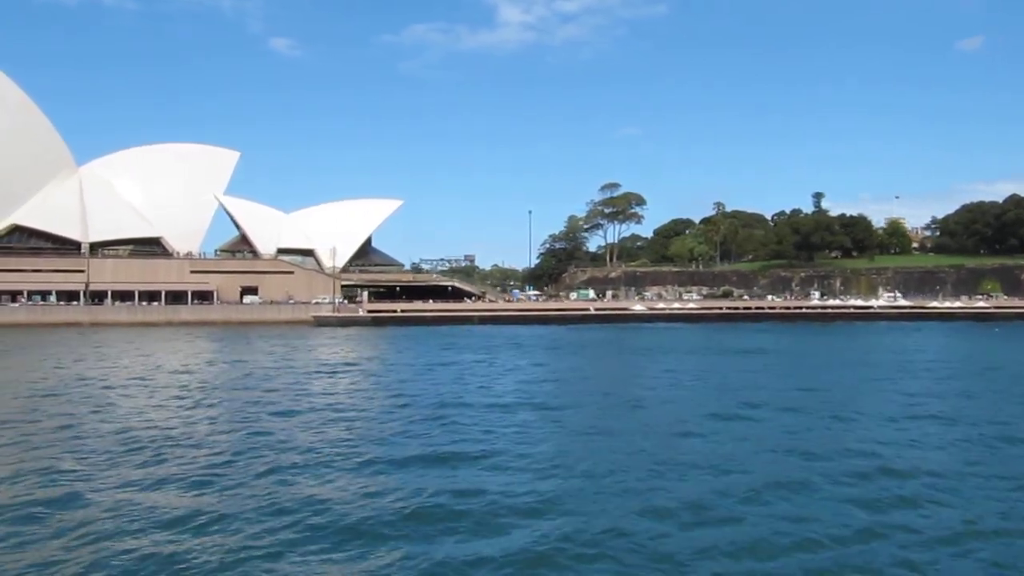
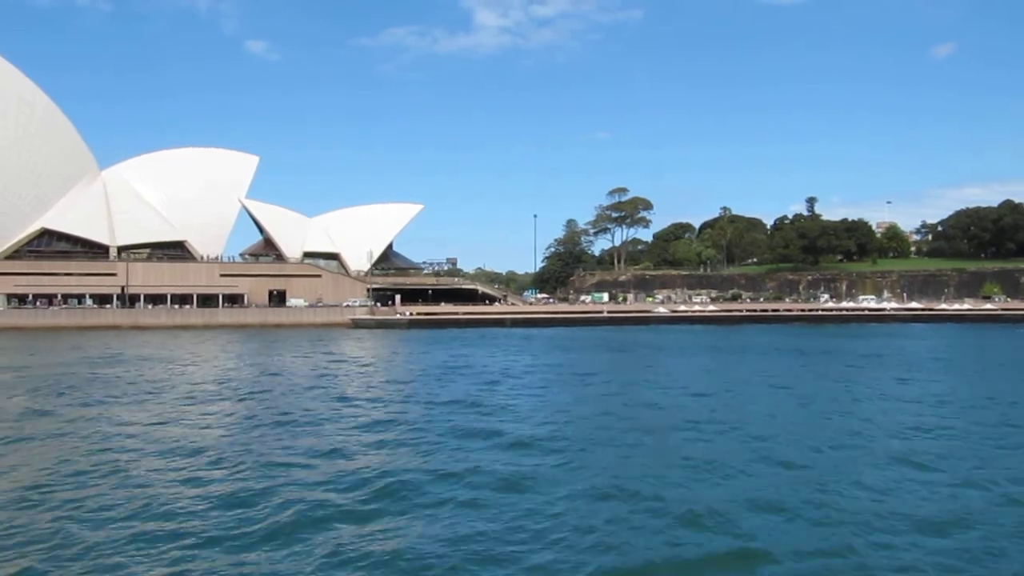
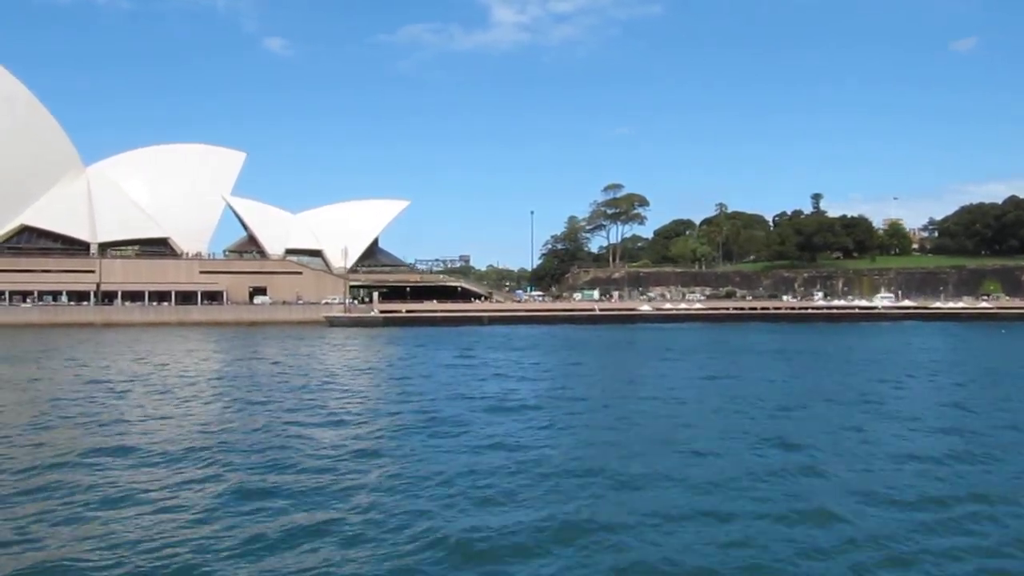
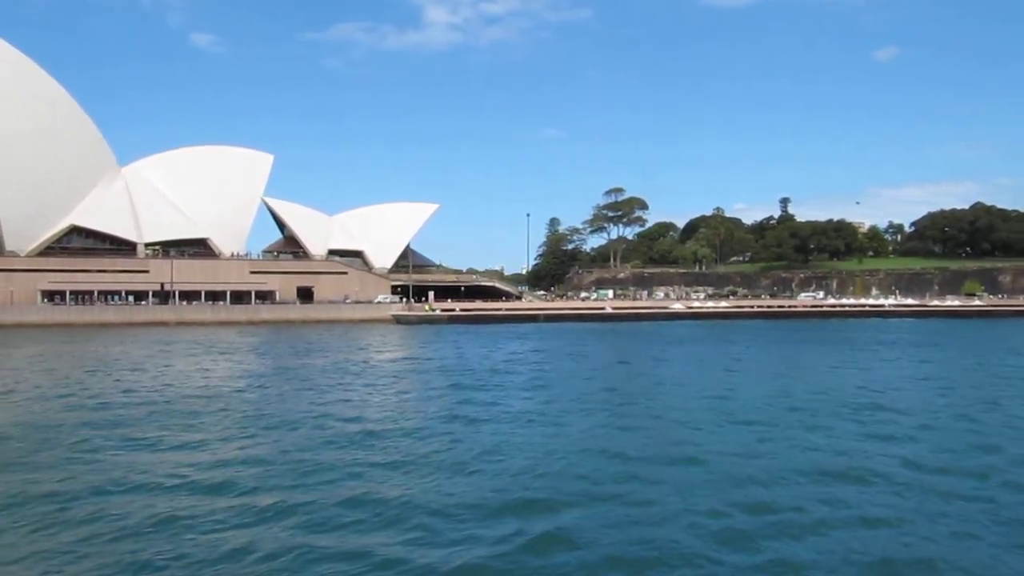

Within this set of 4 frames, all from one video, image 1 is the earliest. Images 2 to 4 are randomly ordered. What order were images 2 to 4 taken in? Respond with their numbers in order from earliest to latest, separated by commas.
3, 2, 4
